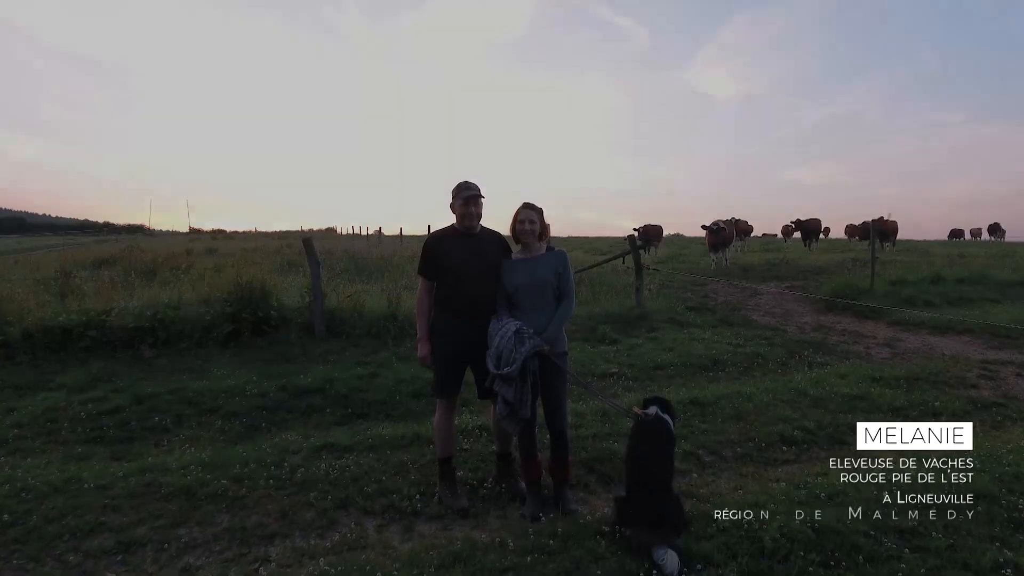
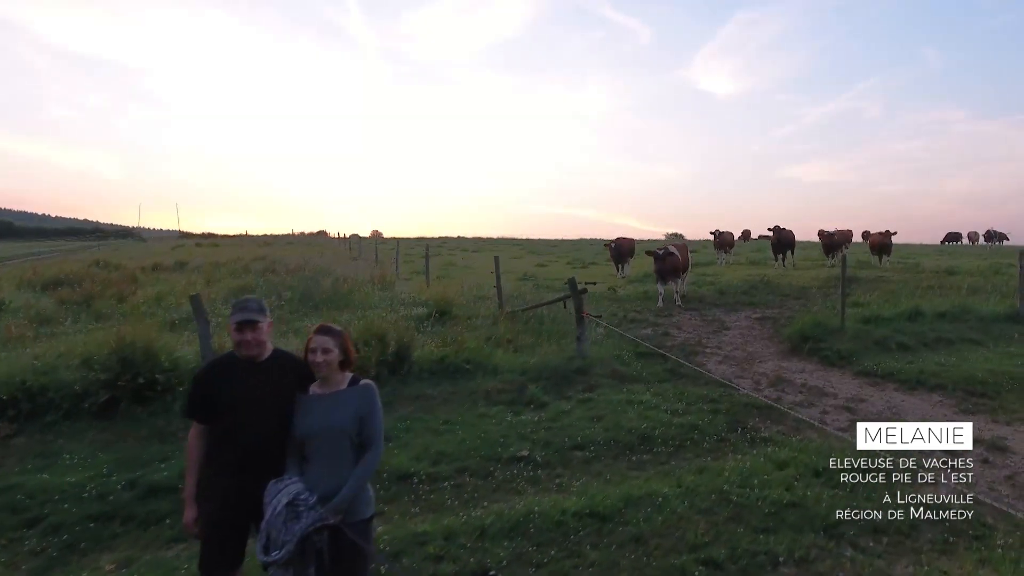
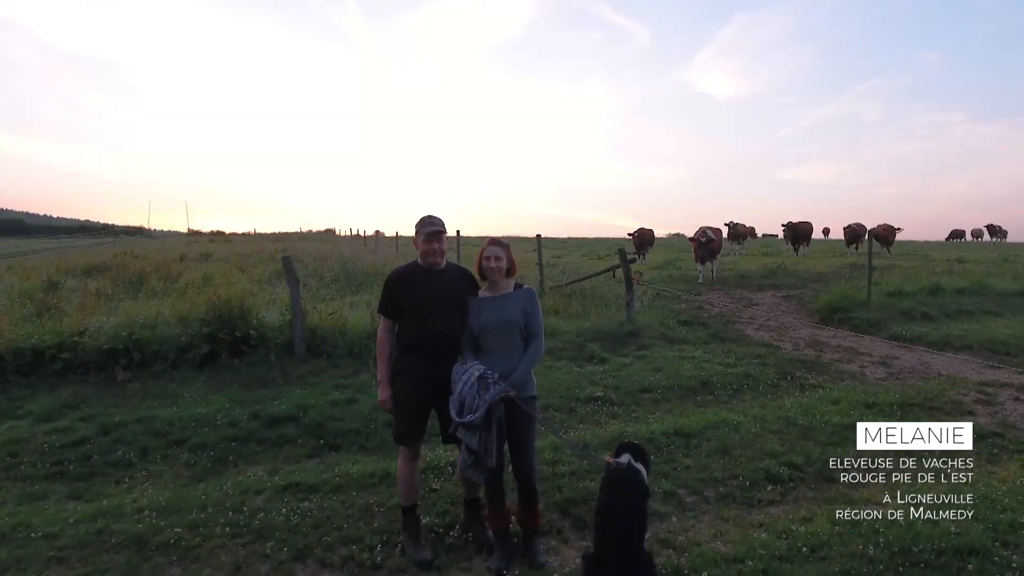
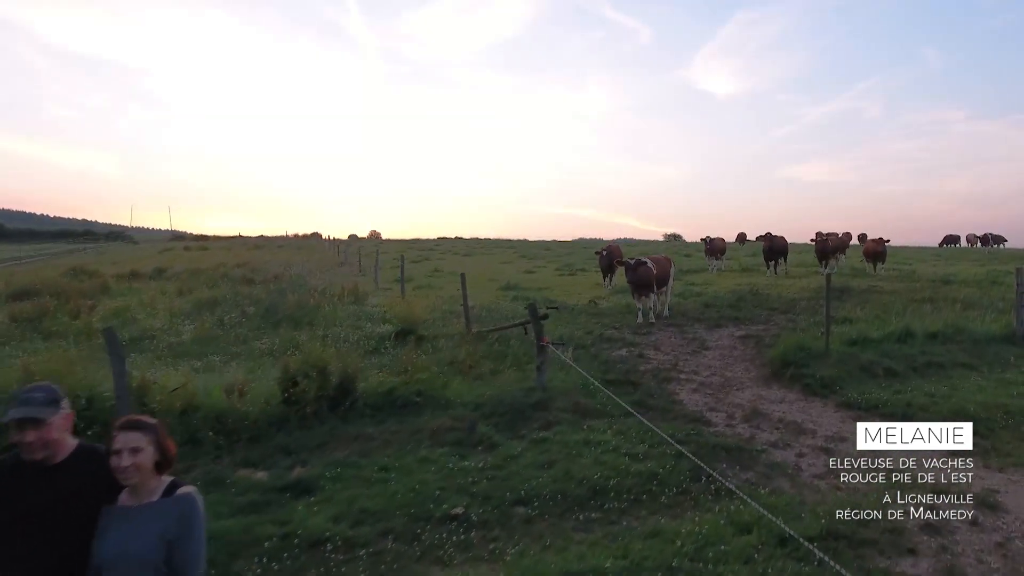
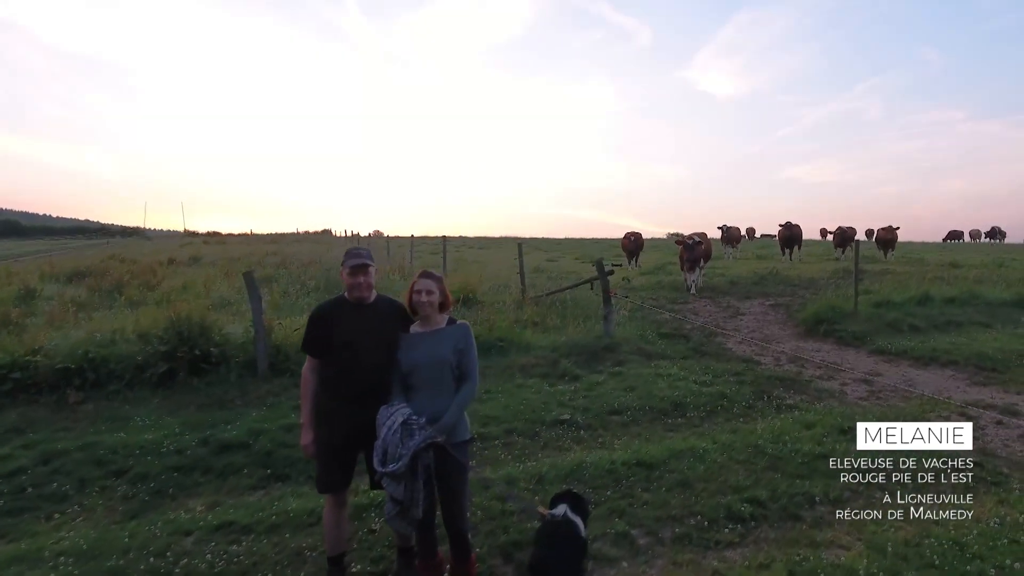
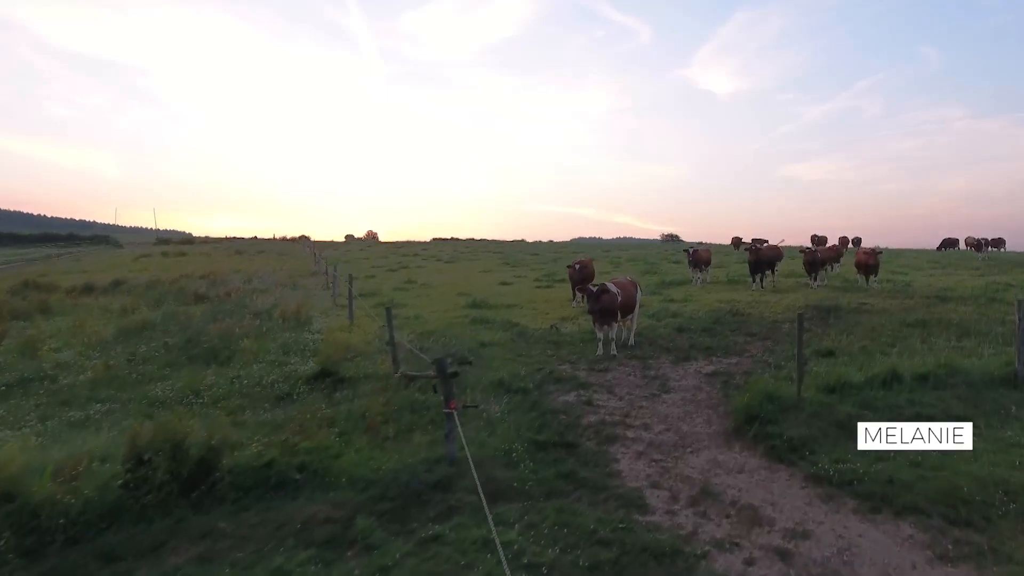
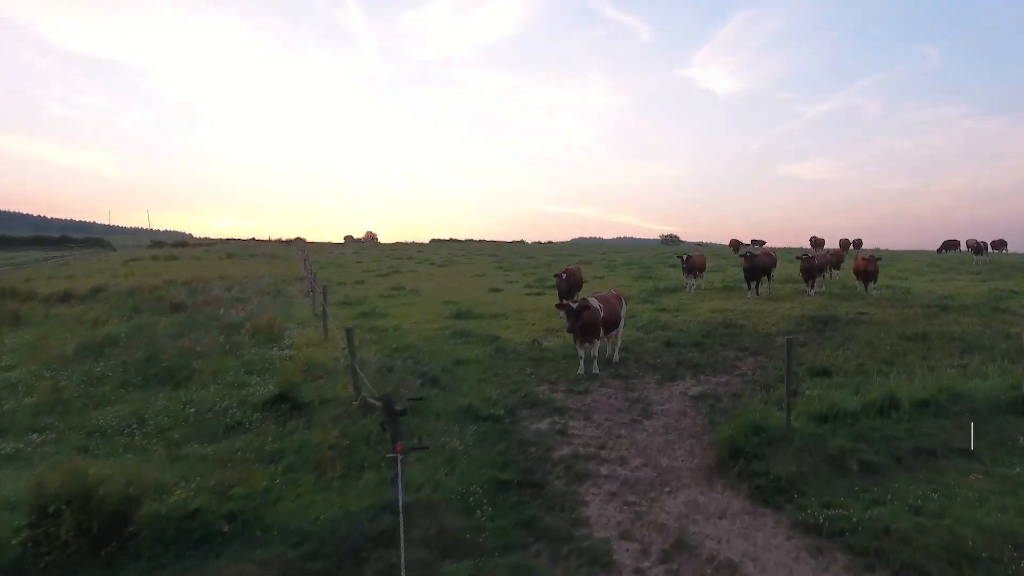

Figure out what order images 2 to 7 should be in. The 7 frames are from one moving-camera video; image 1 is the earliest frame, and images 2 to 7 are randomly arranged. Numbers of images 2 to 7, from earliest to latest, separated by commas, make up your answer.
3, 5, 2, 4, 6, 7
